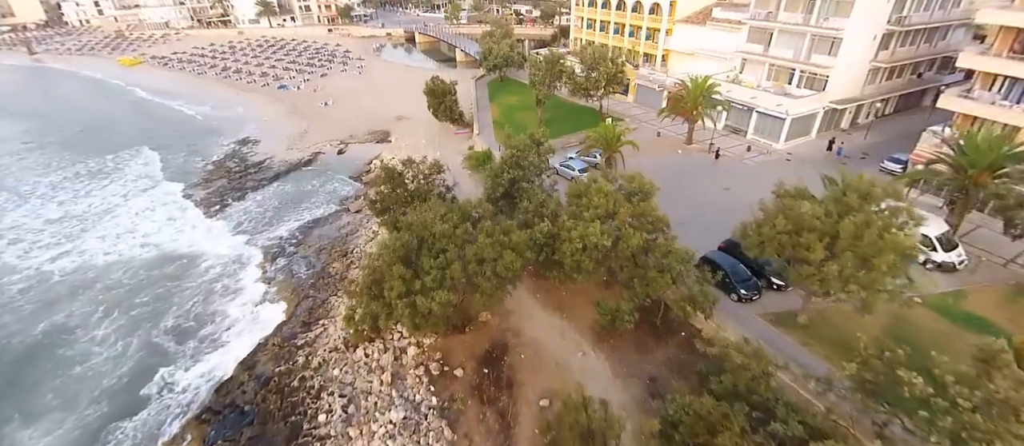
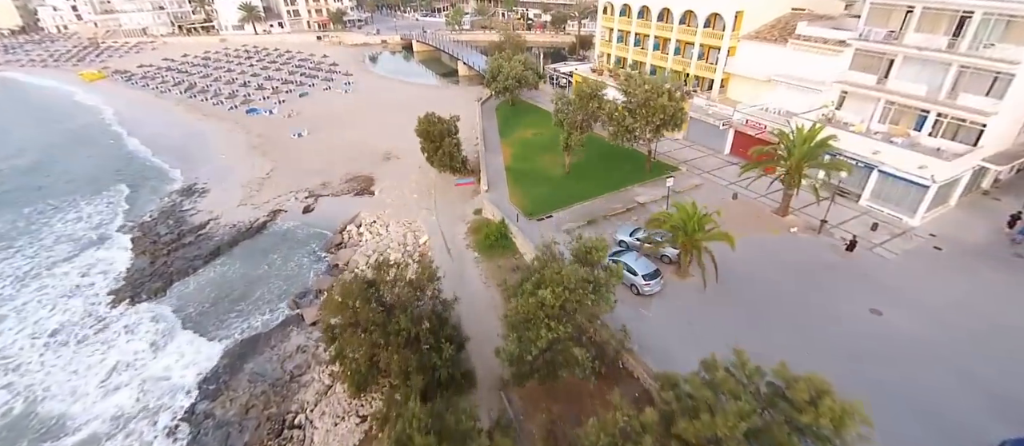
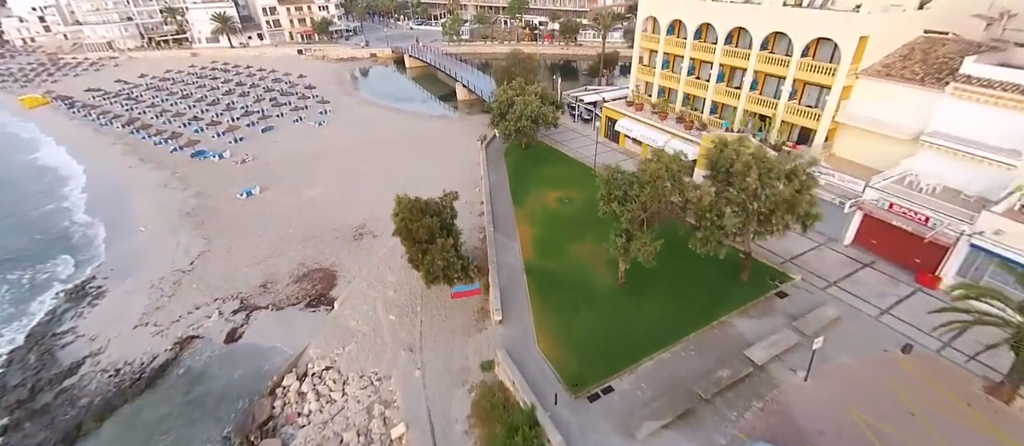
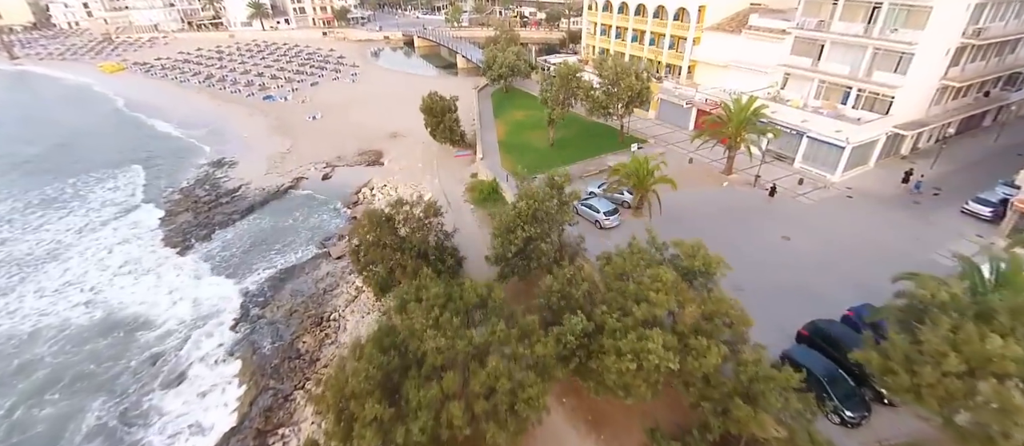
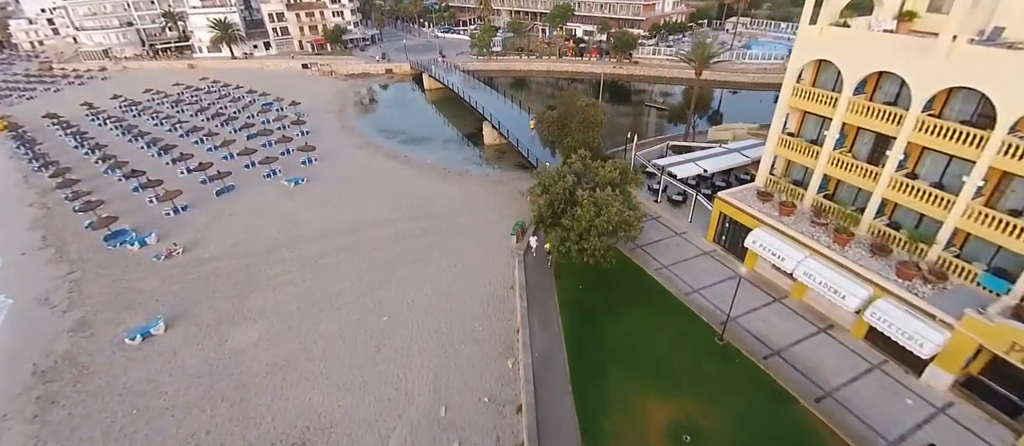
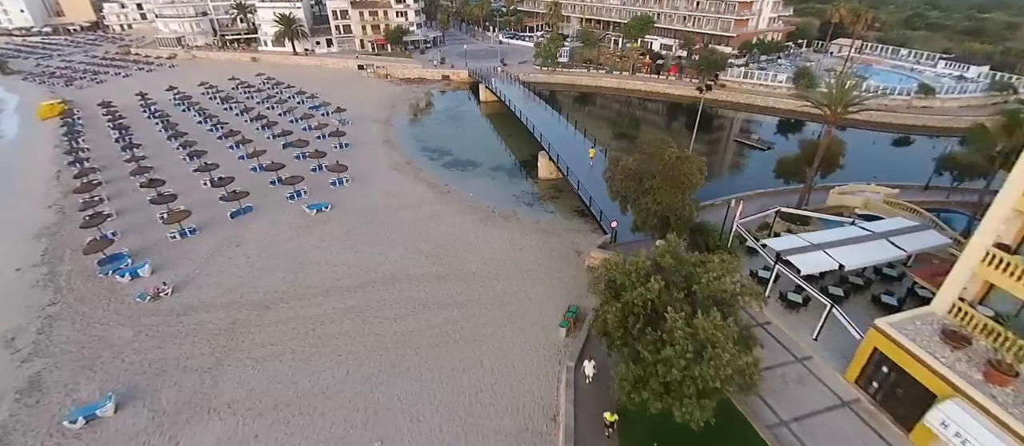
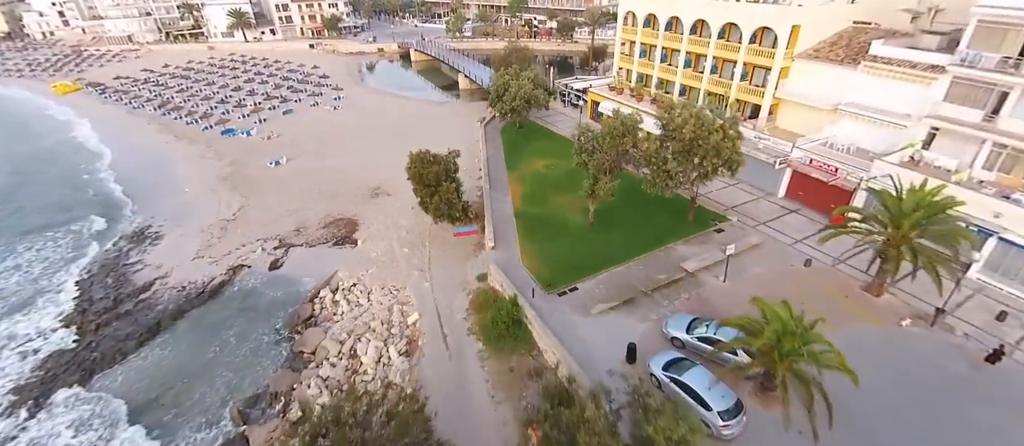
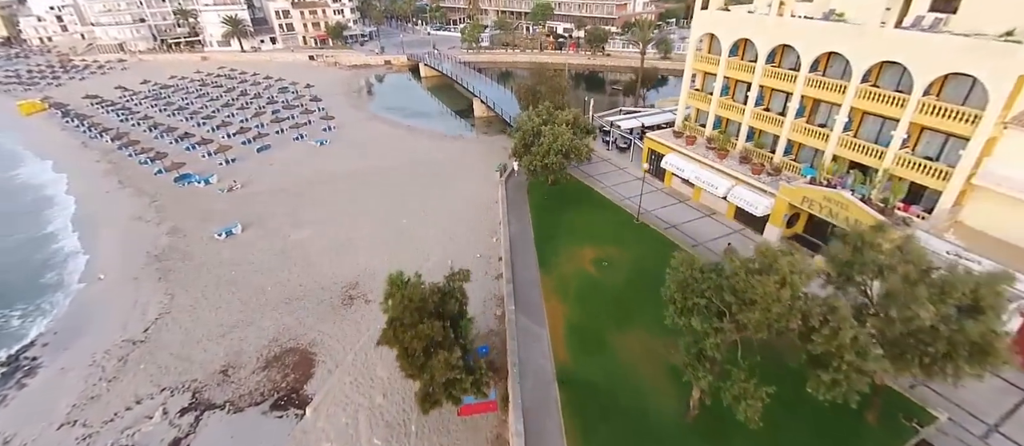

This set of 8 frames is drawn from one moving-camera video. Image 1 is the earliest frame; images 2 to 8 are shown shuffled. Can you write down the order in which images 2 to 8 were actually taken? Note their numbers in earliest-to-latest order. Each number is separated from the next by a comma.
4, 2, 7, 3, 8, 5, 6
